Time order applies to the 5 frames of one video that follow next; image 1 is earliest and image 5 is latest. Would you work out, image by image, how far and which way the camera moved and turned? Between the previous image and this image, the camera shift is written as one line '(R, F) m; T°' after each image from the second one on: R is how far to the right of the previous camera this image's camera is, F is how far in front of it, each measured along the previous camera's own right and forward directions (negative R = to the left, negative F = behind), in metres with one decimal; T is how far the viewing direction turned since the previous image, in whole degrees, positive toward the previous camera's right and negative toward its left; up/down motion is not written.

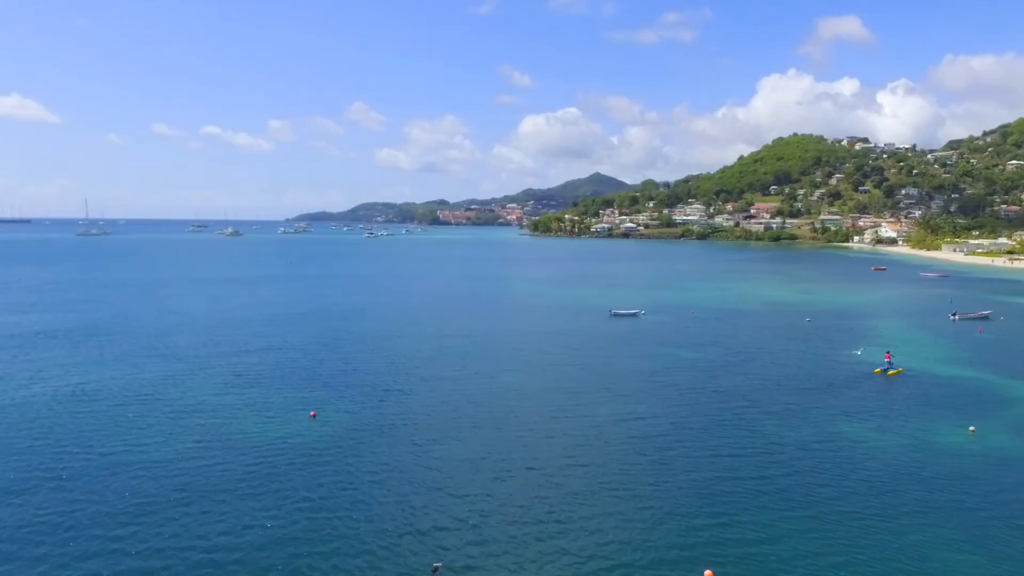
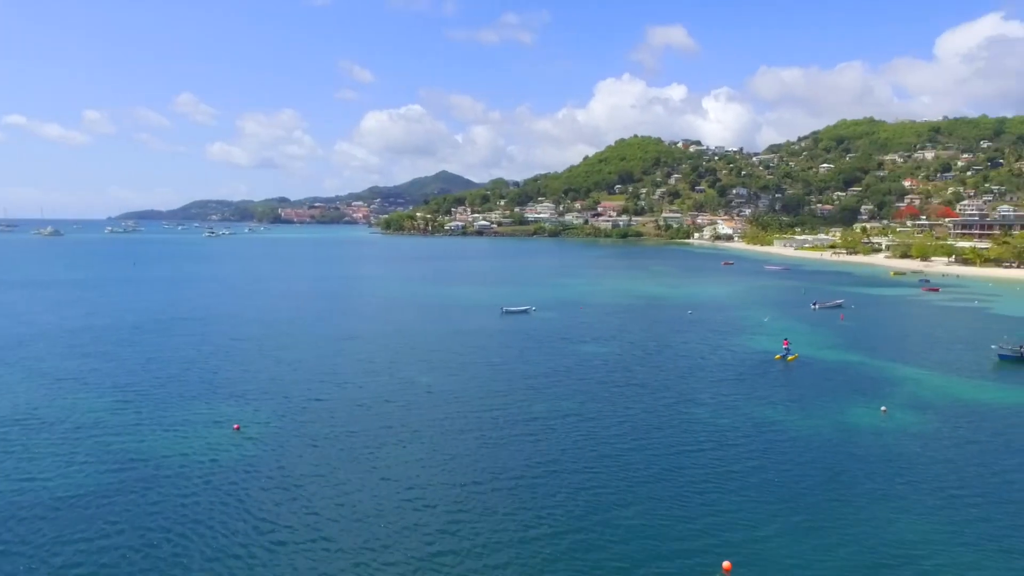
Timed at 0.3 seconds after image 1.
(-3.9, +2.2) m; +11°
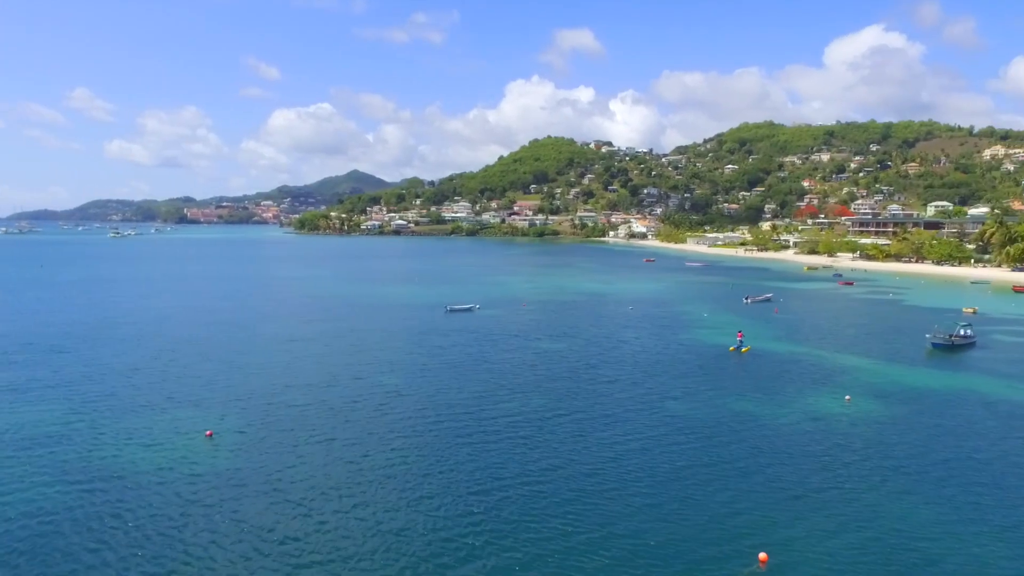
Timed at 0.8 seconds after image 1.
(-3.2, +0.7) m; +6°
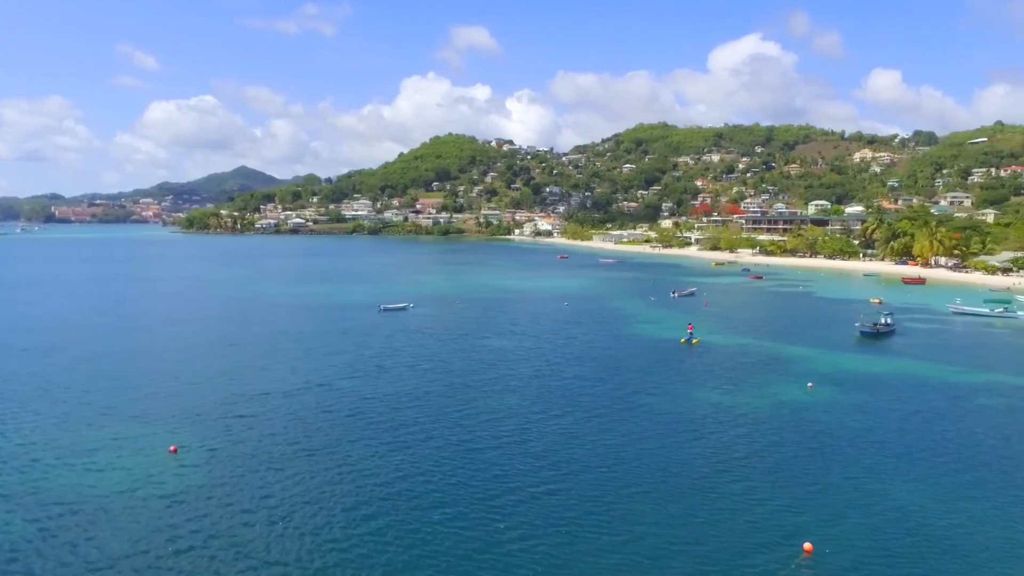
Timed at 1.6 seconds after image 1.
(-3.8, +1.0) m; +7°
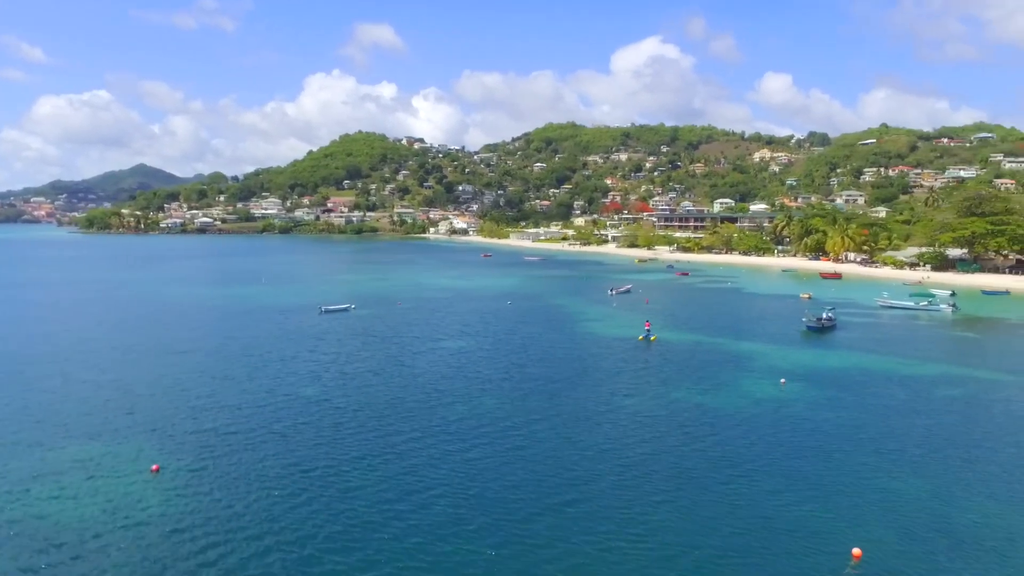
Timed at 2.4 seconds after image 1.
(-3.2, +1.8) m; +6°
